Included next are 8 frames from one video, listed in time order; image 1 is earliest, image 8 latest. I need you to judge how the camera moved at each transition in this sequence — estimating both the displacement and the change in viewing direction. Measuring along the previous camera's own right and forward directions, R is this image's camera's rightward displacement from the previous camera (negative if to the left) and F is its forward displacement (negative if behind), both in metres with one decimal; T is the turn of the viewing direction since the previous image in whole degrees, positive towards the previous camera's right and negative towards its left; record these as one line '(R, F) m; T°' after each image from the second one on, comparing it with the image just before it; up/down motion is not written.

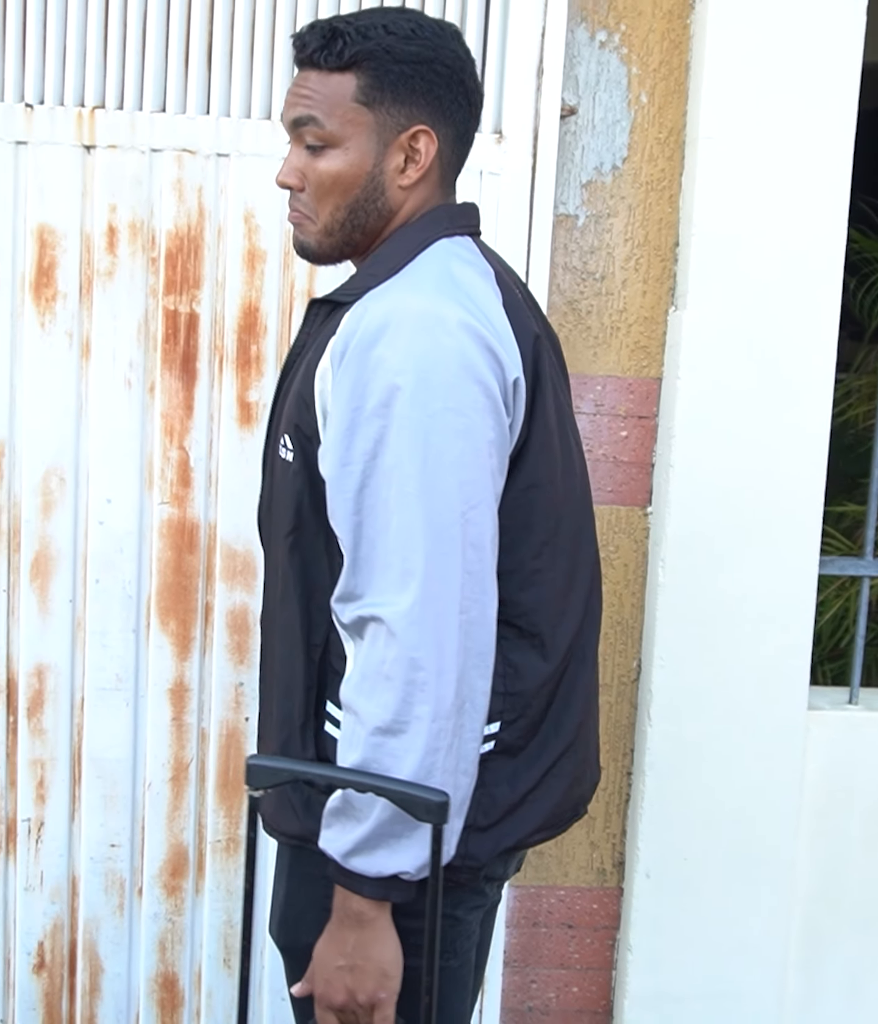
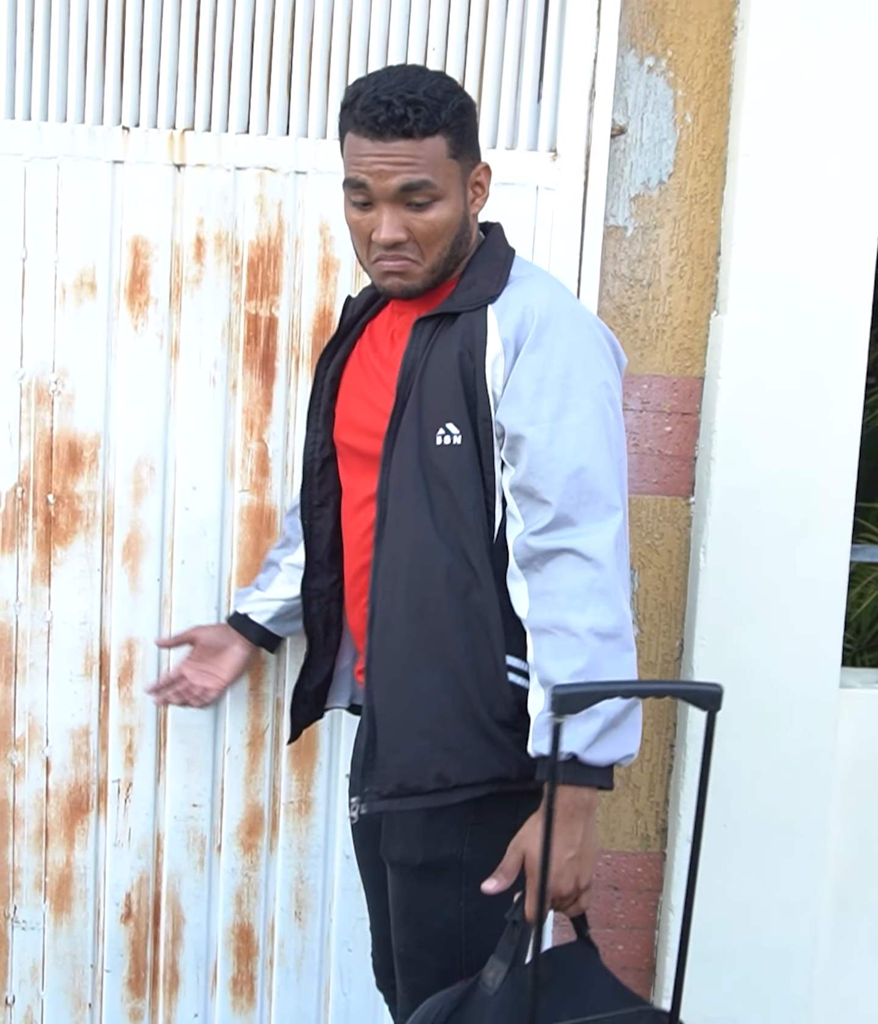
(0.0, -0.2) m; -2°
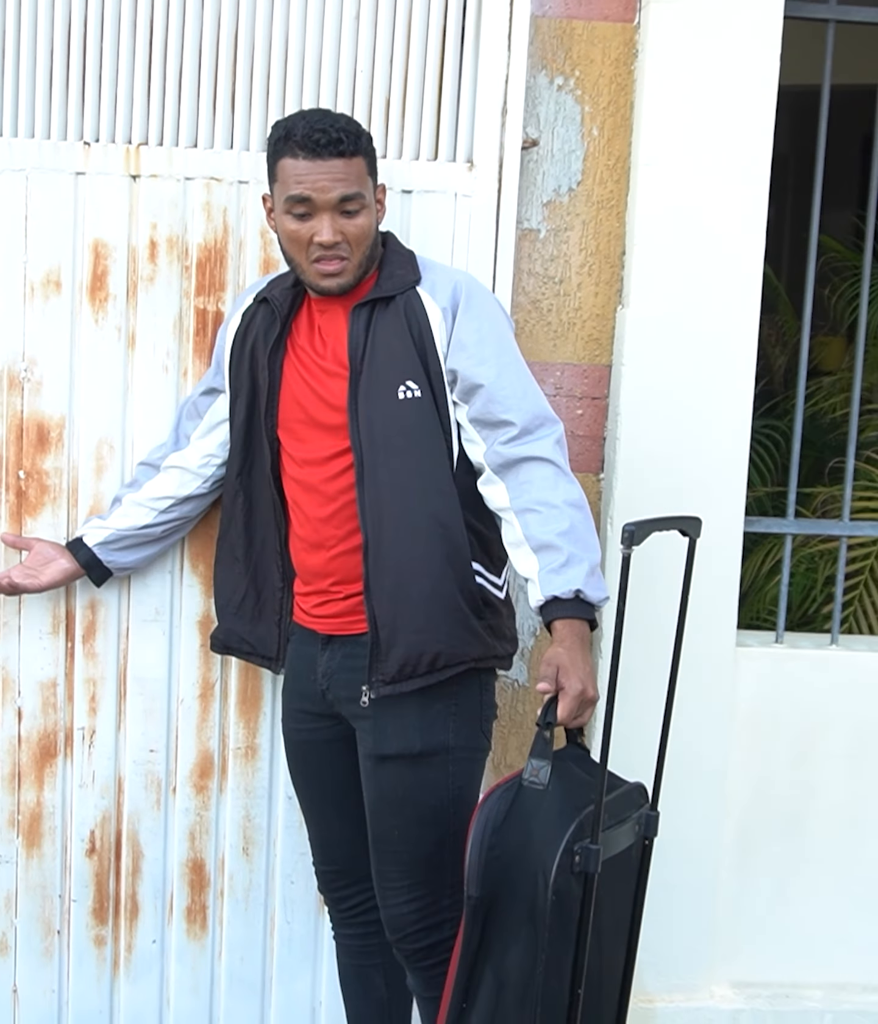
(+0.1, -0.3) m; -1°
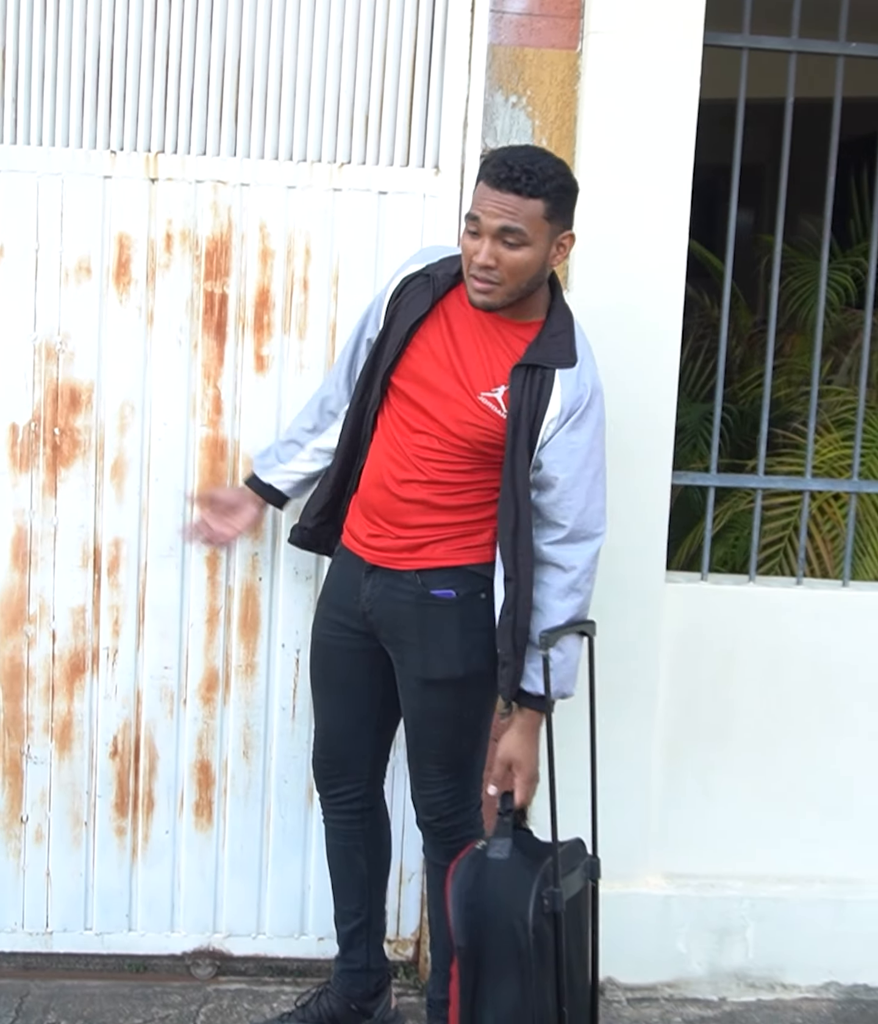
(+0.1, -0.5) m; 0°
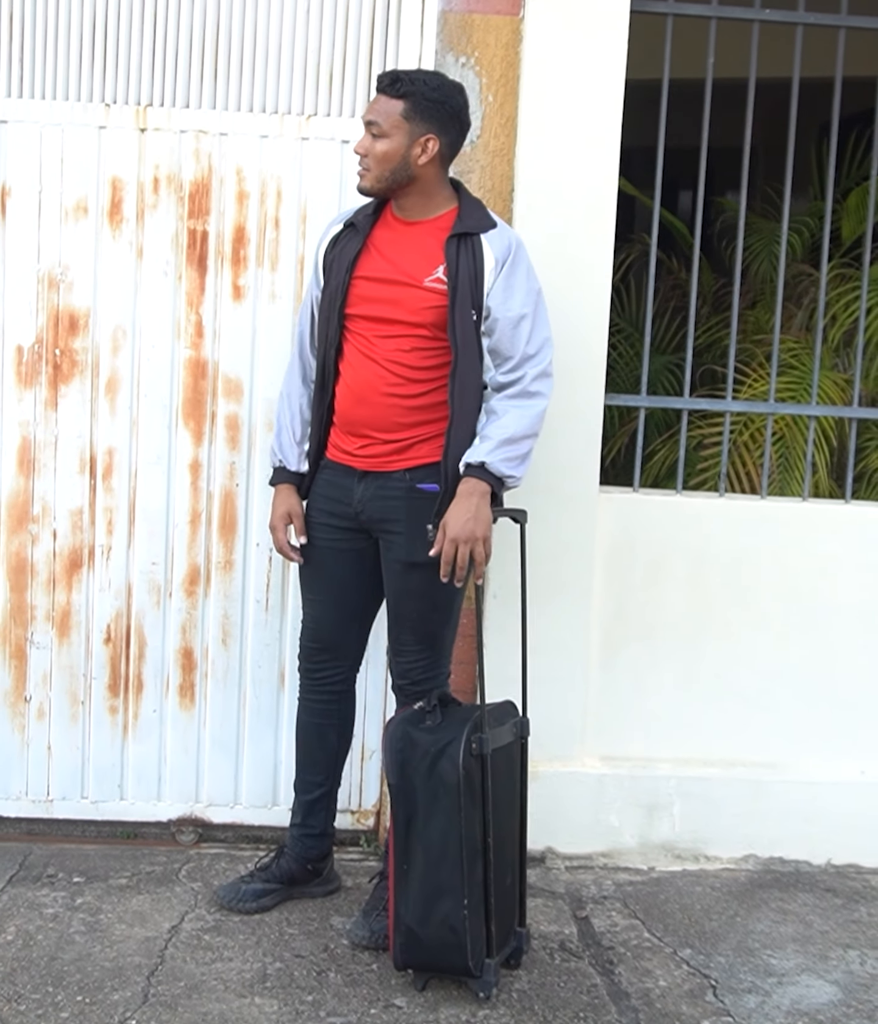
(+0.2, -0.4) m; -1°
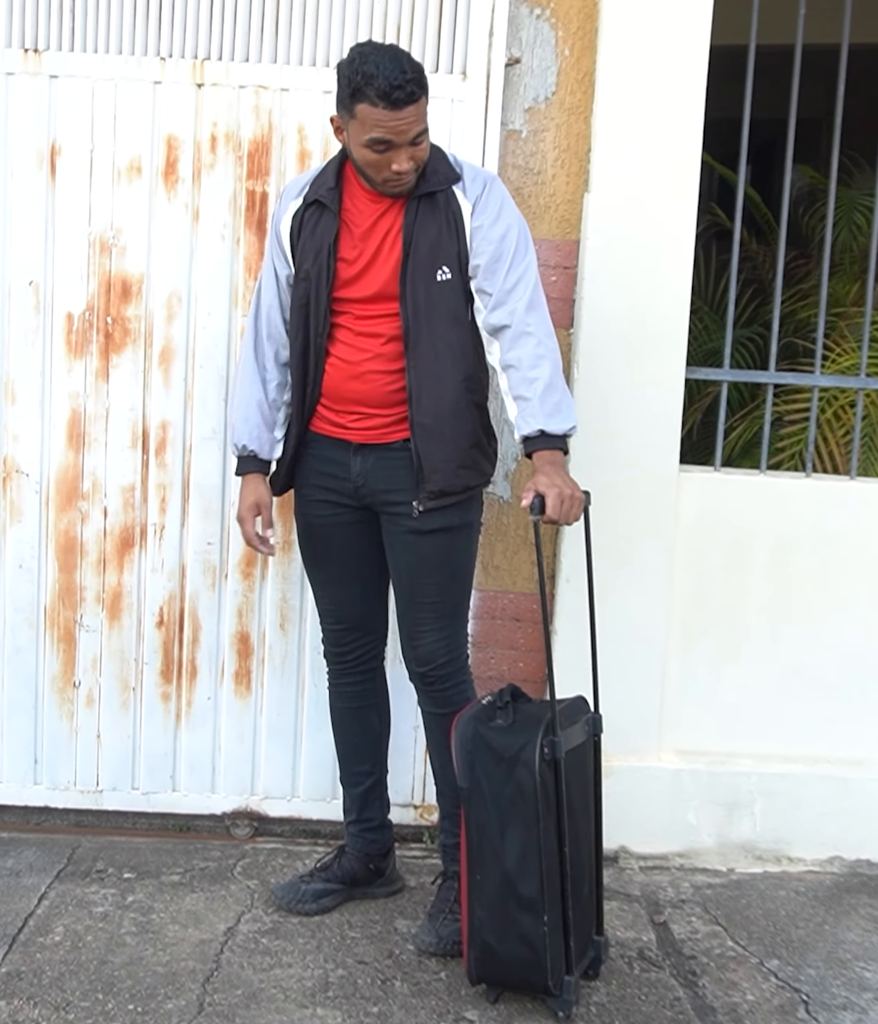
(-0.1, +0.2) m; -2°
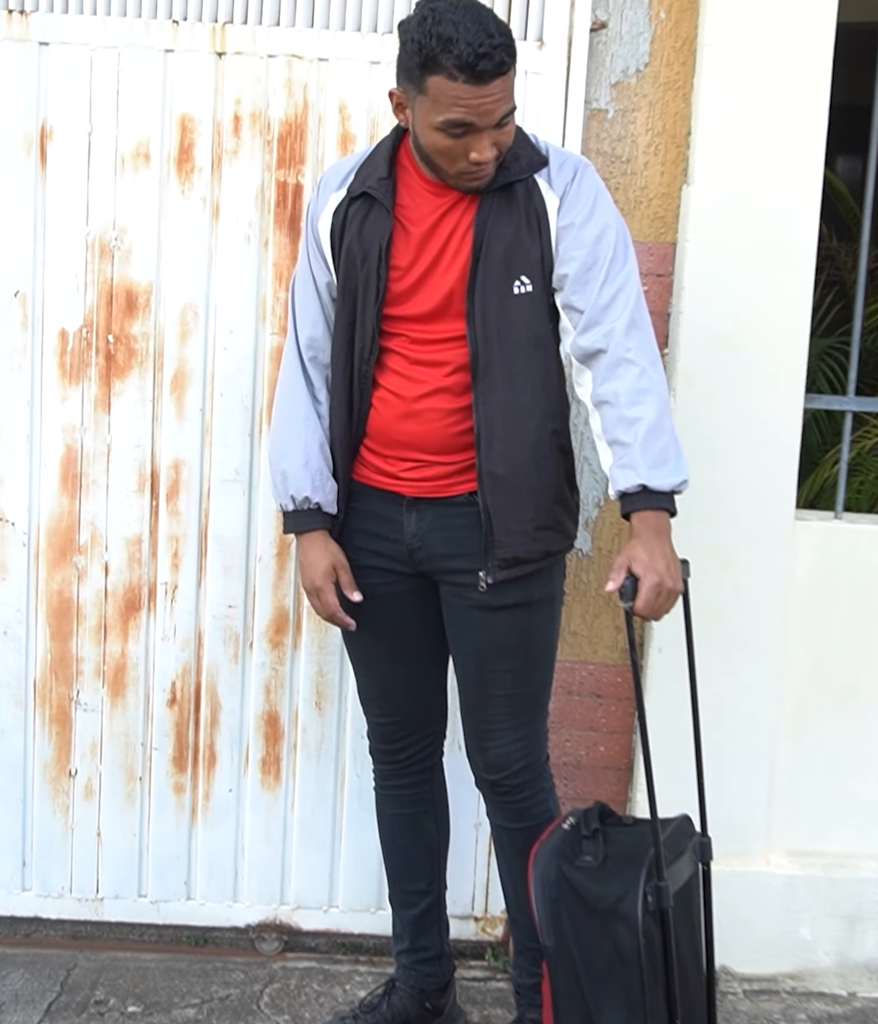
(-0.1, +0.6) m; -1°
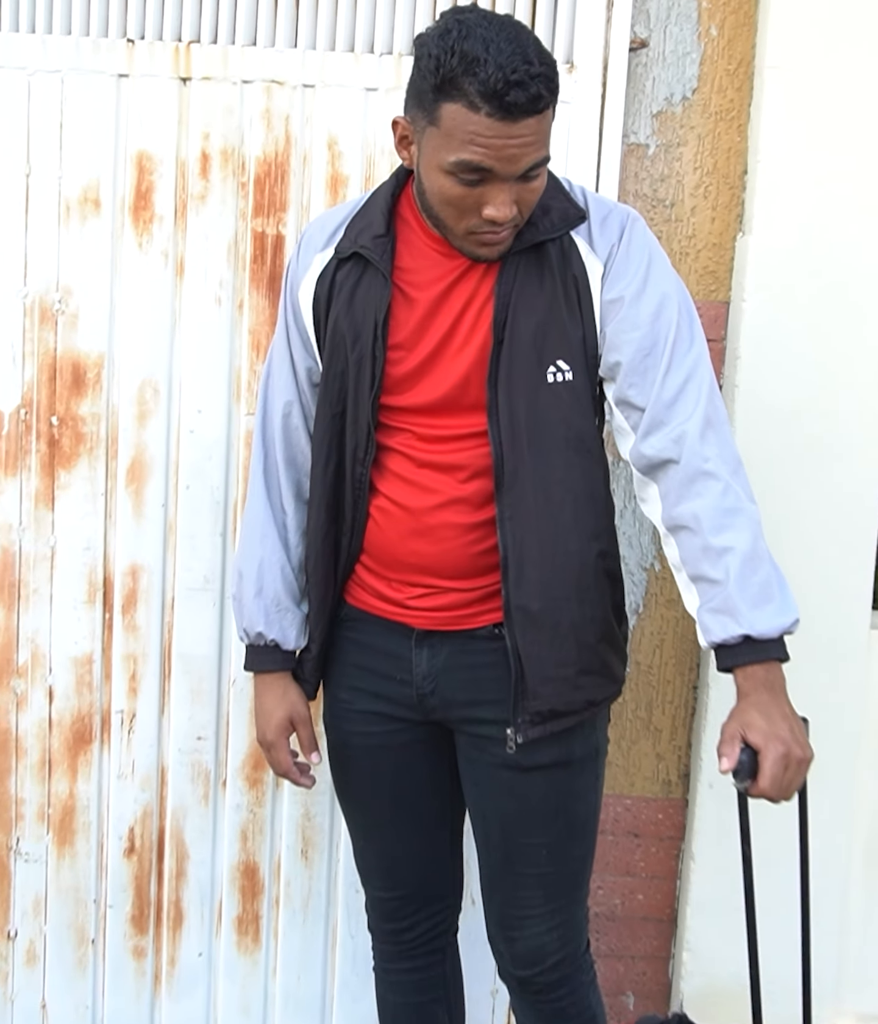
(0.0, +0.5) m; +1°
